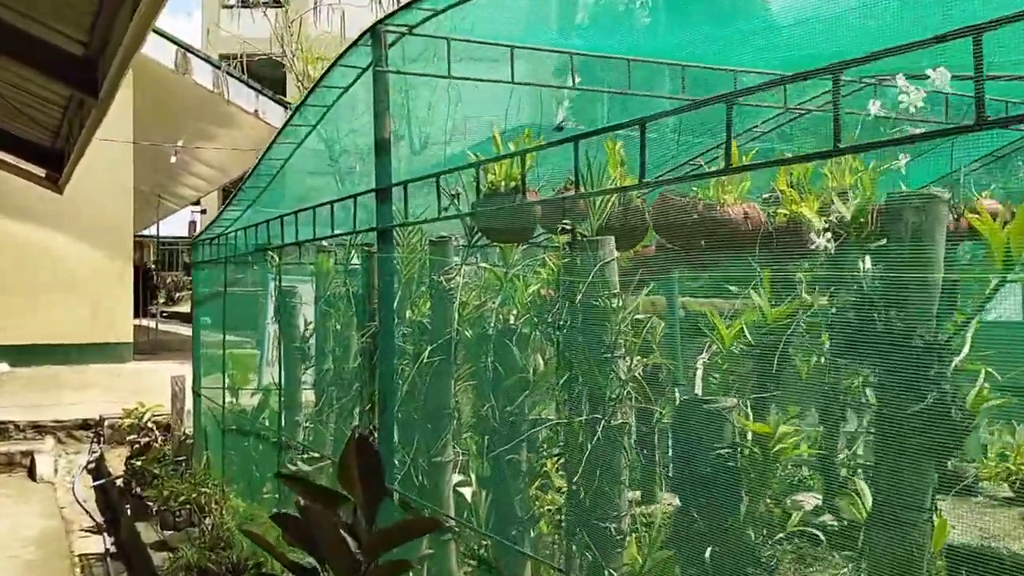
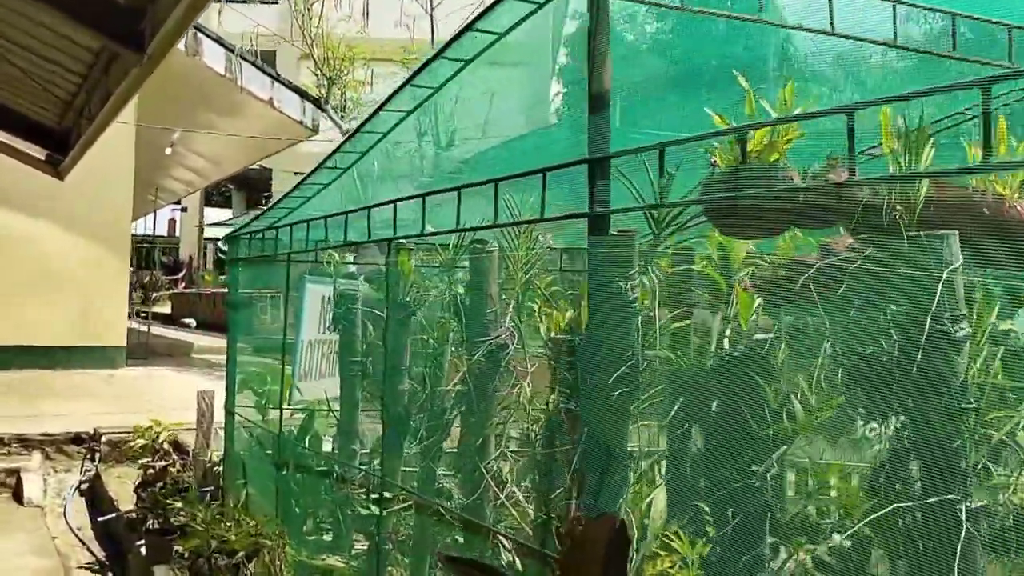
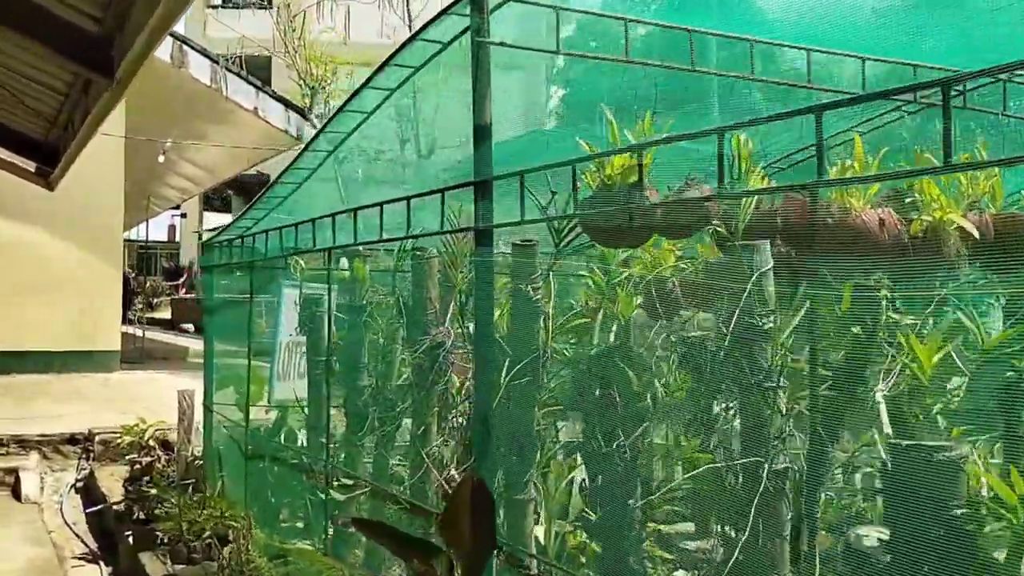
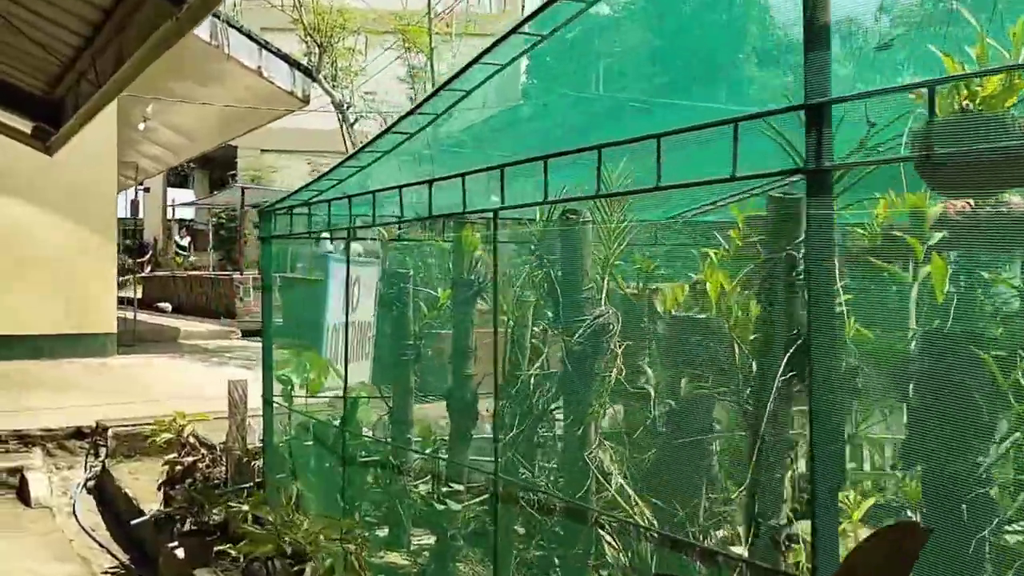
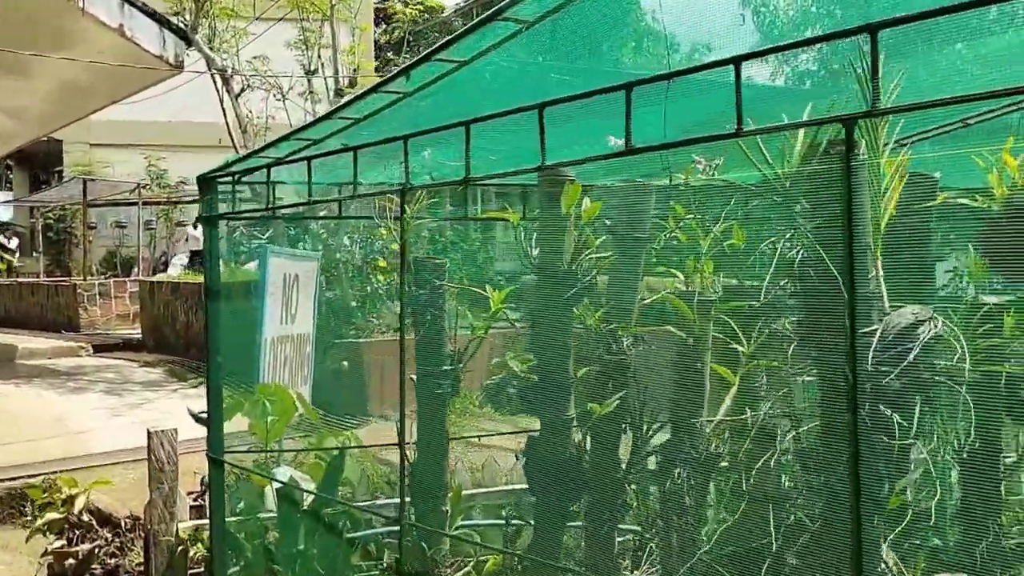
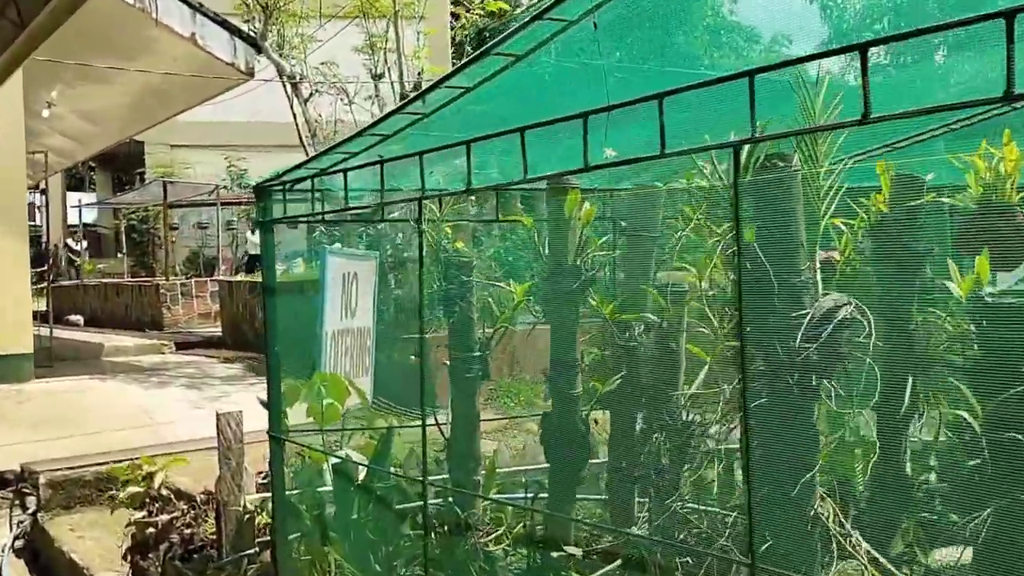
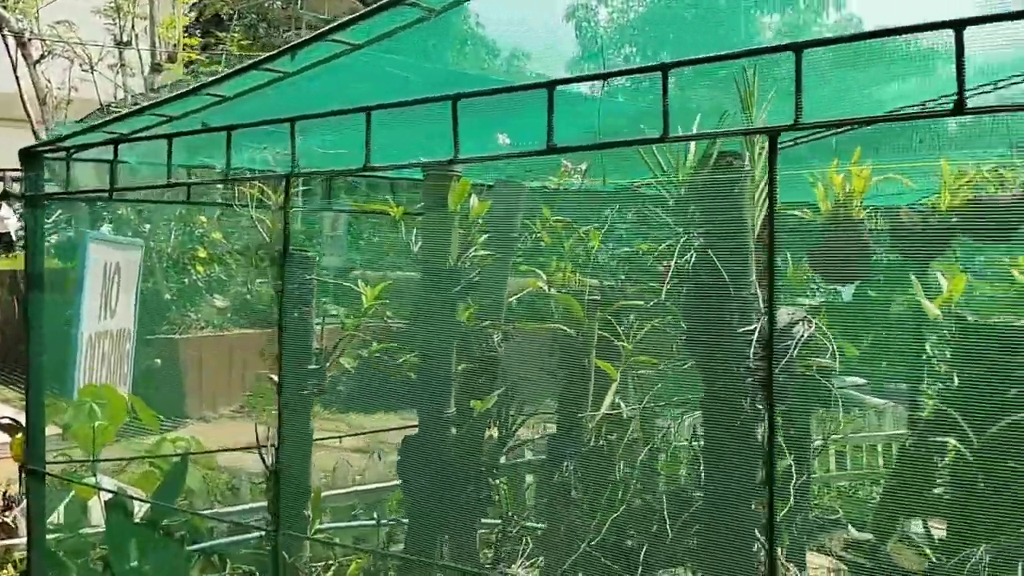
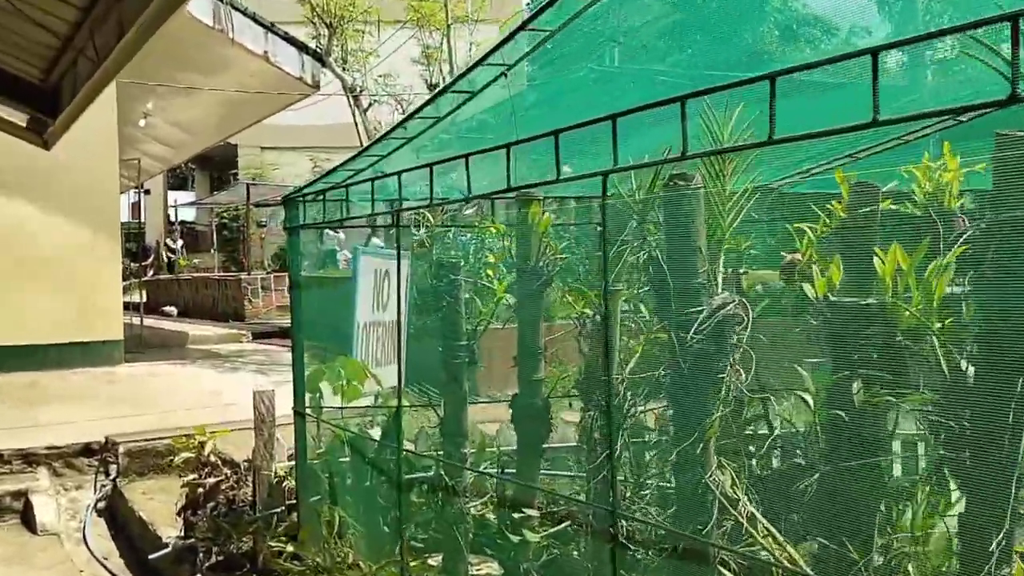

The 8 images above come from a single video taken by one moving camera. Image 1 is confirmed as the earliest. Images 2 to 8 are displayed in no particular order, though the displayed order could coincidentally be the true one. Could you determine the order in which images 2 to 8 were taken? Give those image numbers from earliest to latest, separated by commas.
3, 2, 4, 8, 6, 5, 7
